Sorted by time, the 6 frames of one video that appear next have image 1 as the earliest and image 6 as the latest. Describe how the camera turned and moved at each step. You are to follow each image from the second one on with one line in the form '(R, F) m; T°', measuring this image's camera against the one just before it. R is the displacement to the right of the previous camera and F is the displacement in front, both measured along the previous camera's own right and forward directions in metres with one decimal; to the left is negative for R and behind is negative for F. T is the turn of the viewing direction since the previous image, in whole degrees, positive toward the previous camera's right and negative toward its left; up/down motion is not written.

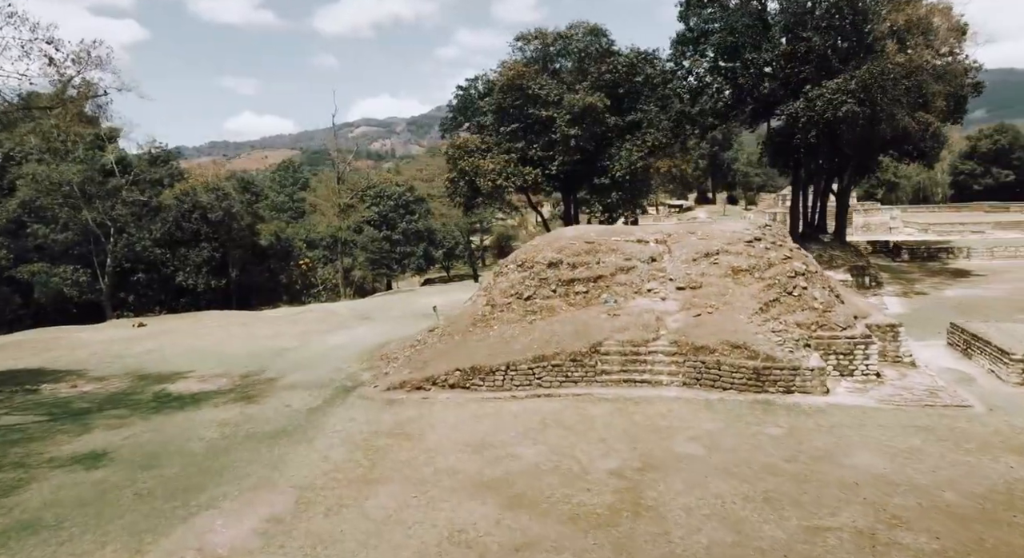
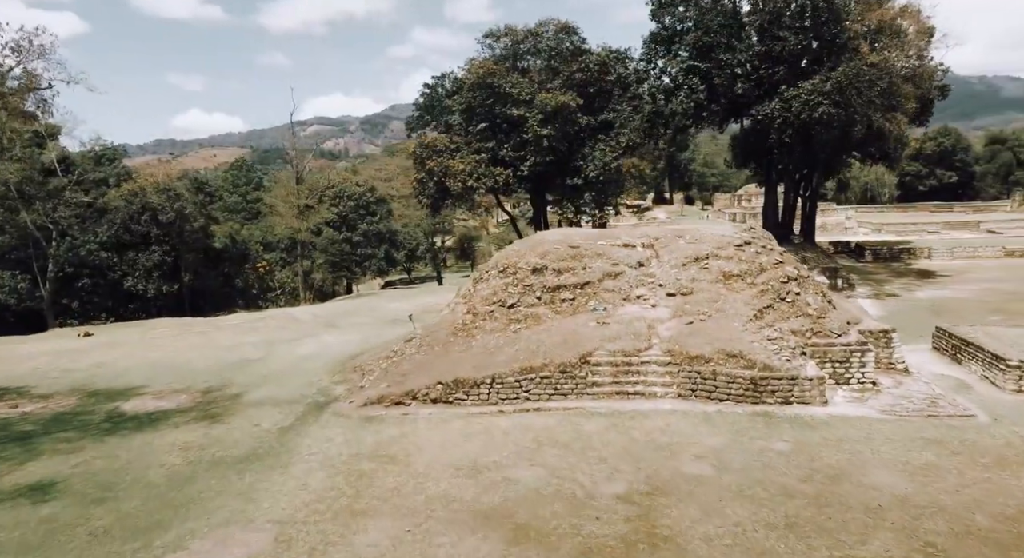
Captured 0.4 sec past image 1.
(-0.4, +0.5) m; +4°
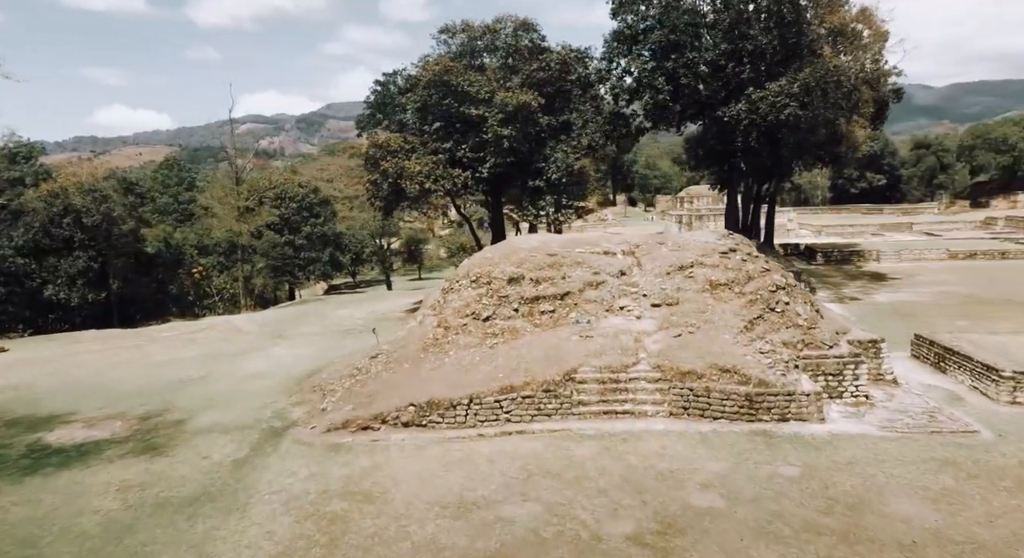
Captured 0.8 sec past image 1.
(-0.5, +0.8) m; +5°
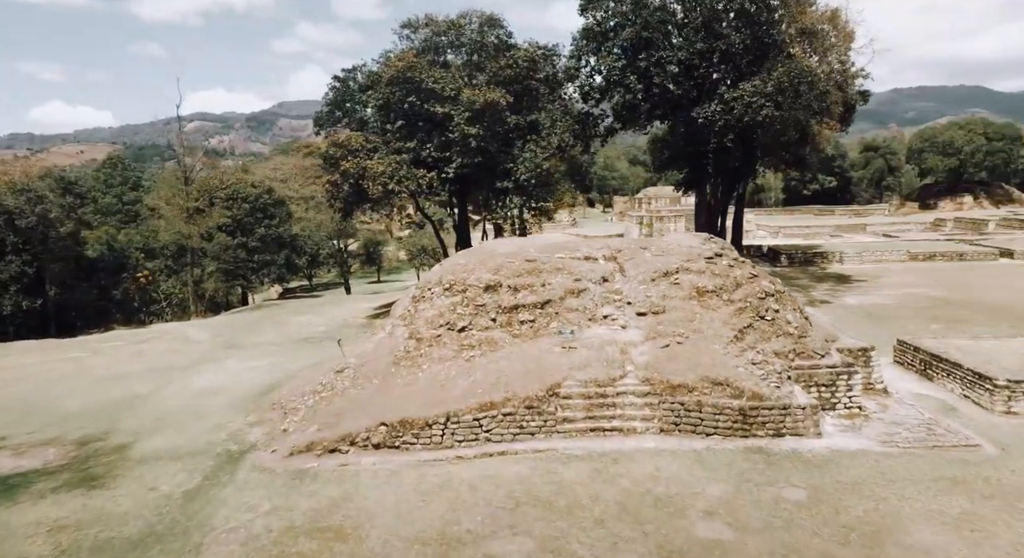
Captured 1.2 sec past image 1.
(-0.3, +0.7) m; +4°
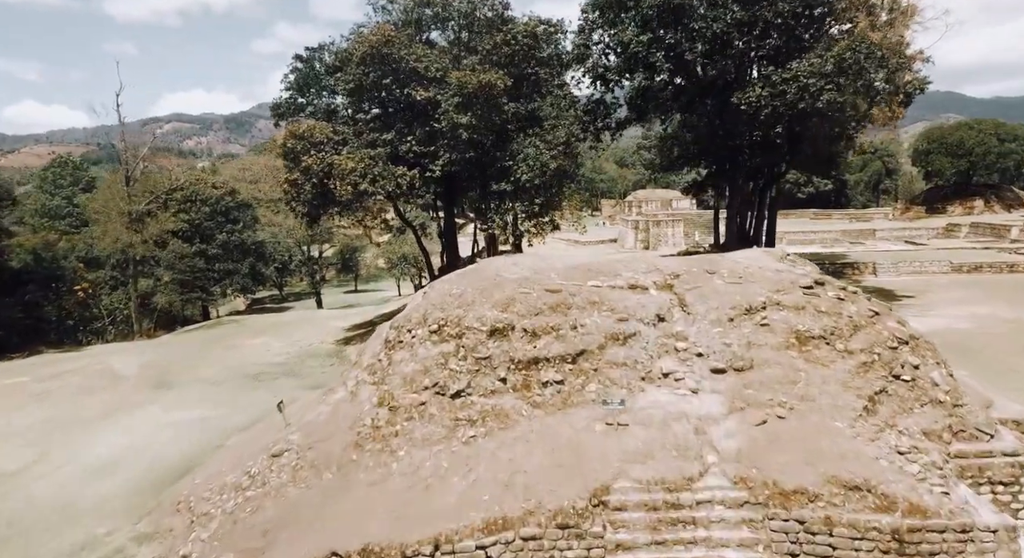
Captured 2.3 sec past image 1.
(-0.4, +3.2) m; +2°
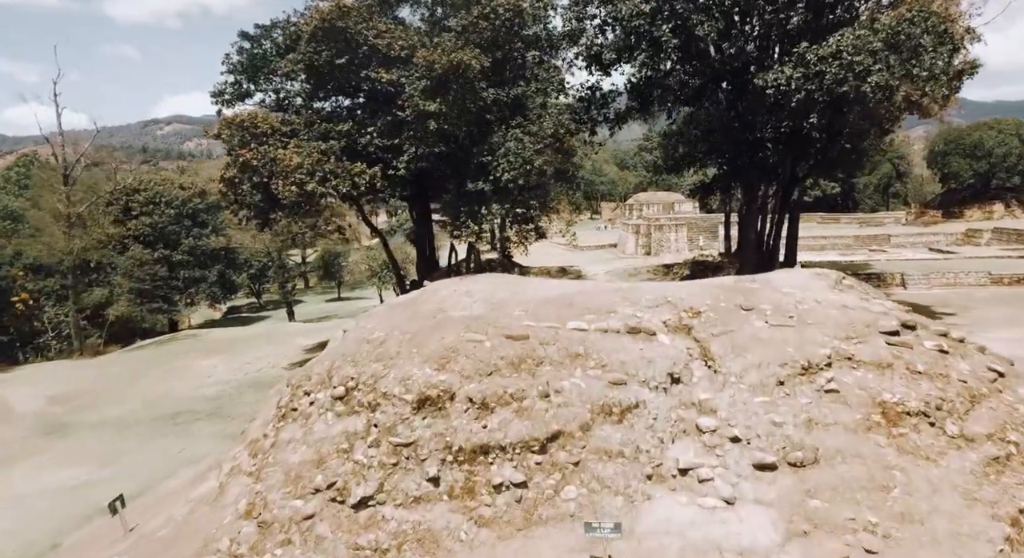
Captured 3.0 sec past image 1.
(+0.5, +2.4) m; 0°
